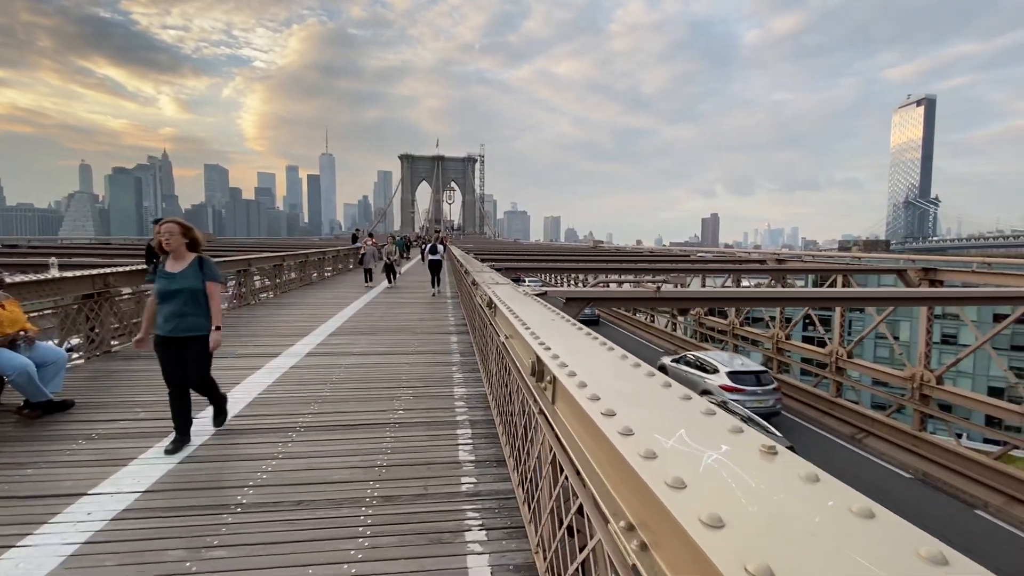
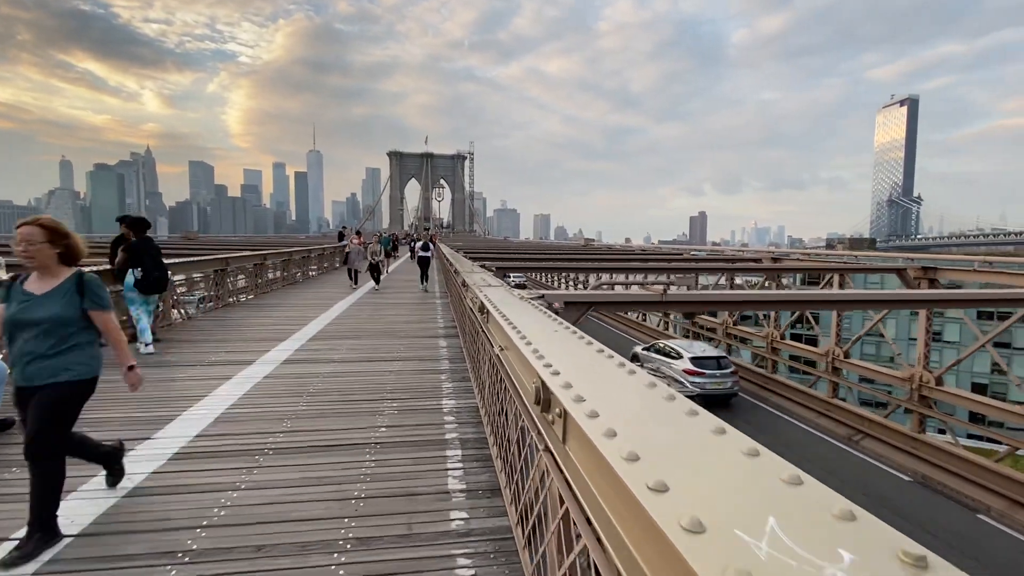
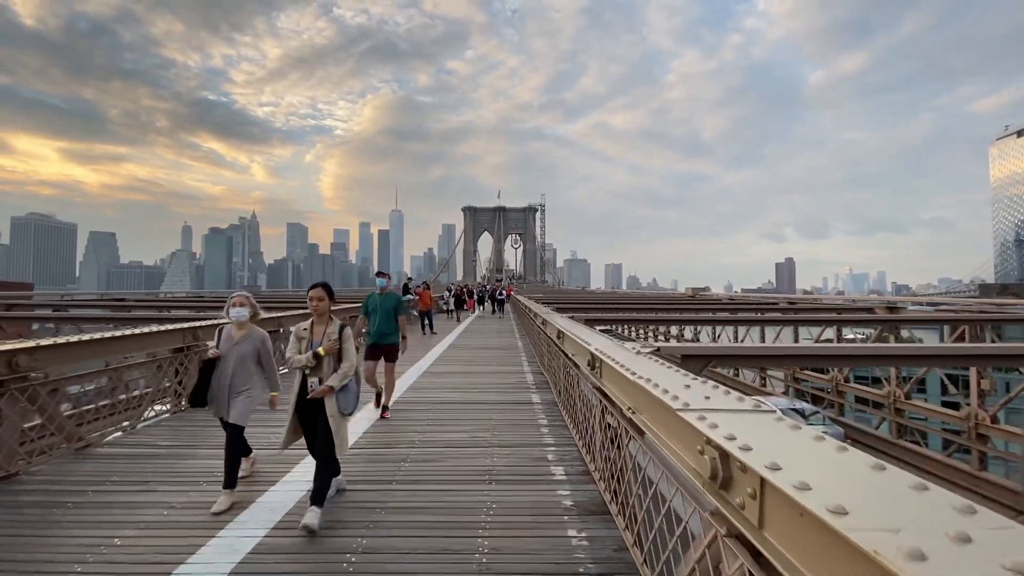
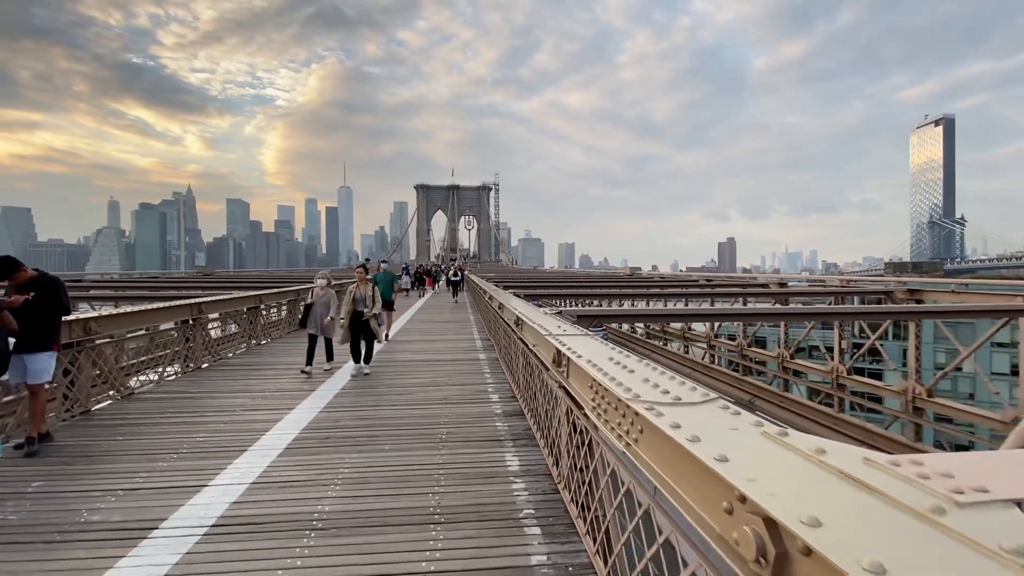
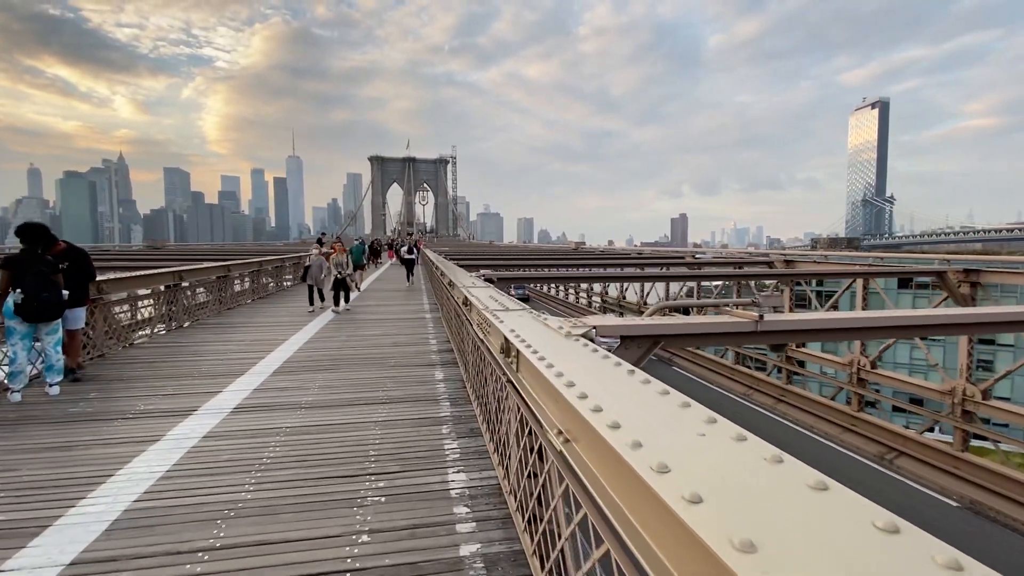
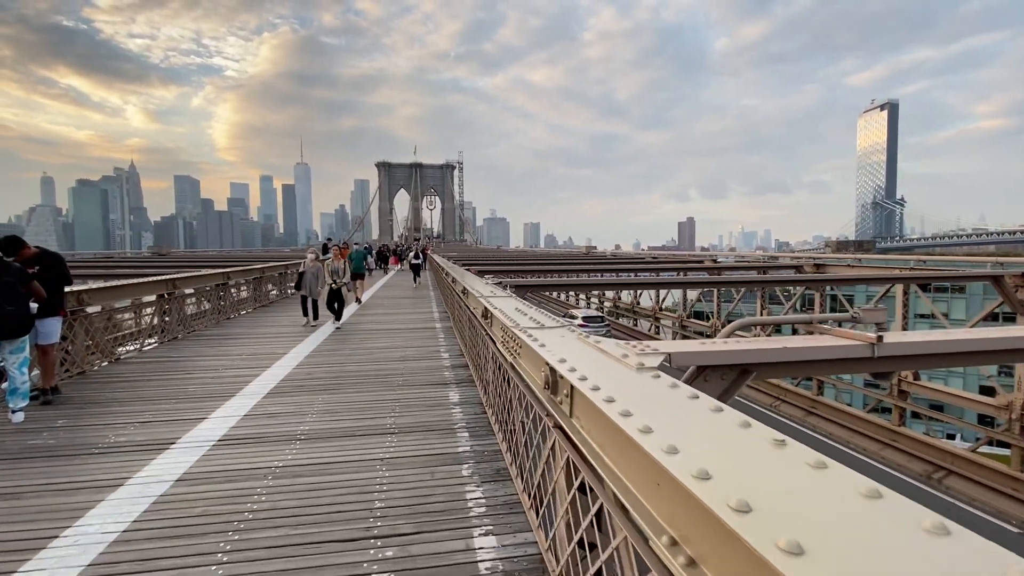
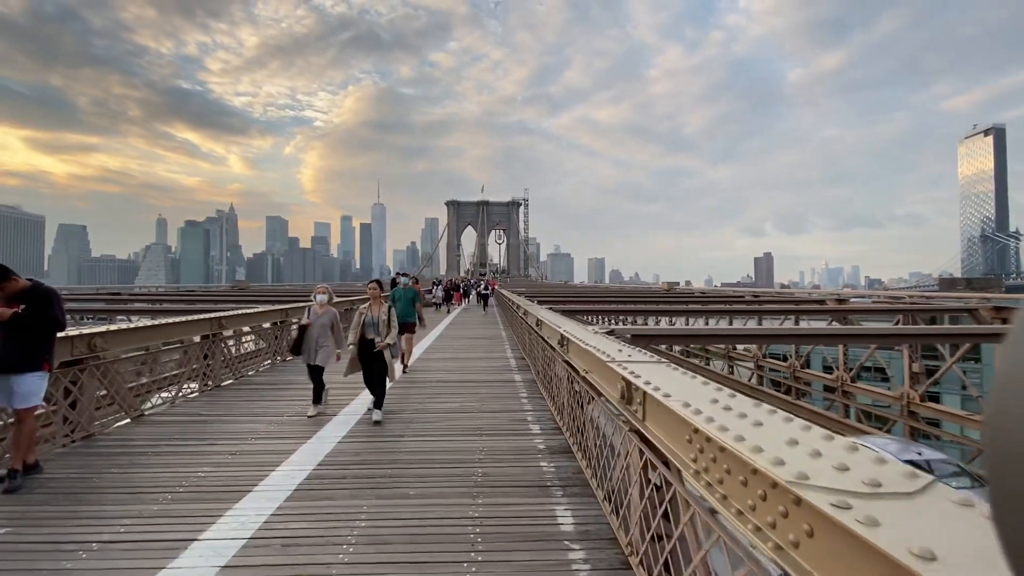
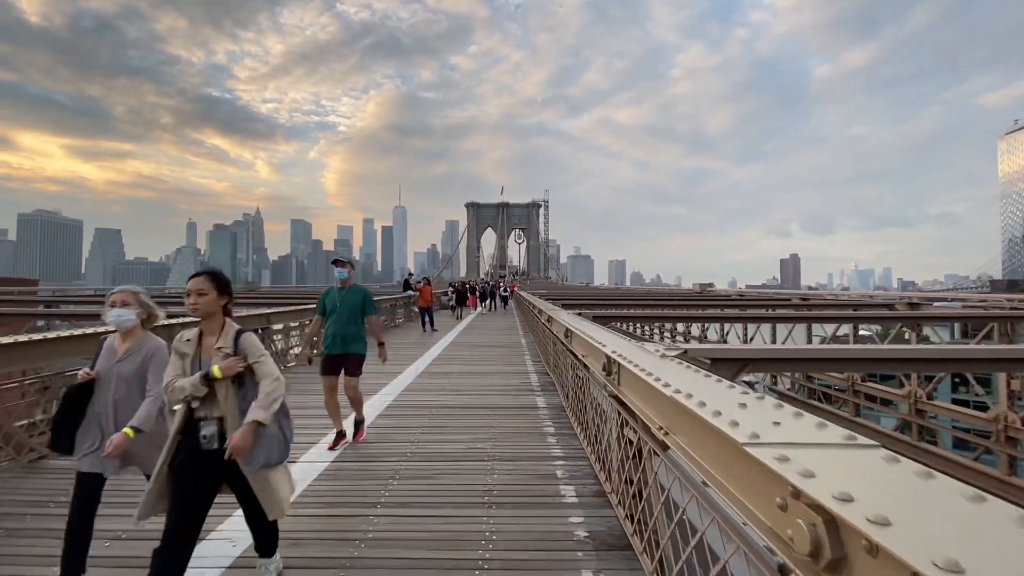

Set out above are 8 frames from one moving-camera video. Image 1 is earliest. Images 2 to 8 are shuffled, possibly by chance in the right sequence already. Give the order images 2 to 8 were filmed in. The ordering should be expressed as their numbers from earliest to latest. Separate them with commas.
2, 5, 6, 4, 7, 3, 8
